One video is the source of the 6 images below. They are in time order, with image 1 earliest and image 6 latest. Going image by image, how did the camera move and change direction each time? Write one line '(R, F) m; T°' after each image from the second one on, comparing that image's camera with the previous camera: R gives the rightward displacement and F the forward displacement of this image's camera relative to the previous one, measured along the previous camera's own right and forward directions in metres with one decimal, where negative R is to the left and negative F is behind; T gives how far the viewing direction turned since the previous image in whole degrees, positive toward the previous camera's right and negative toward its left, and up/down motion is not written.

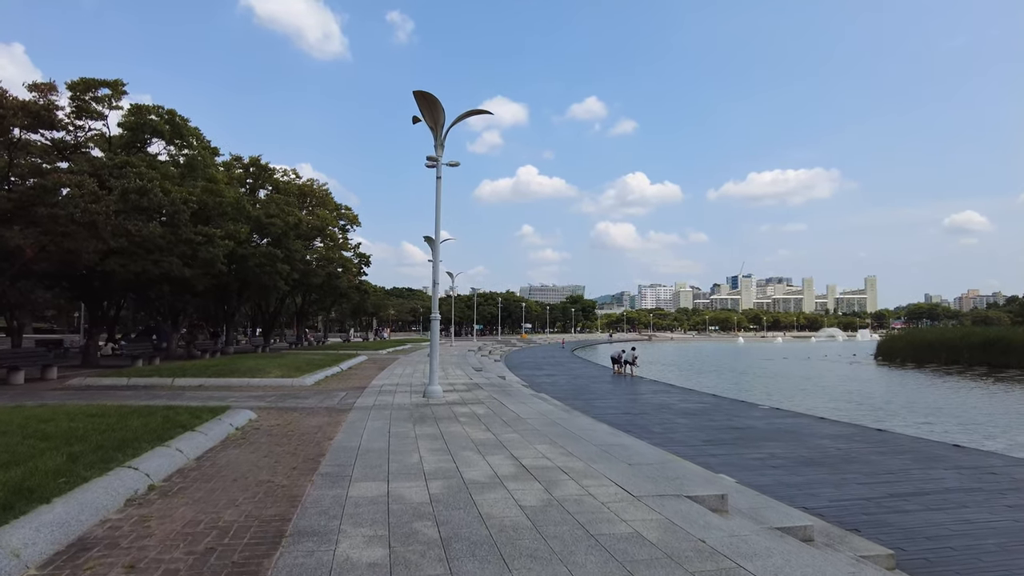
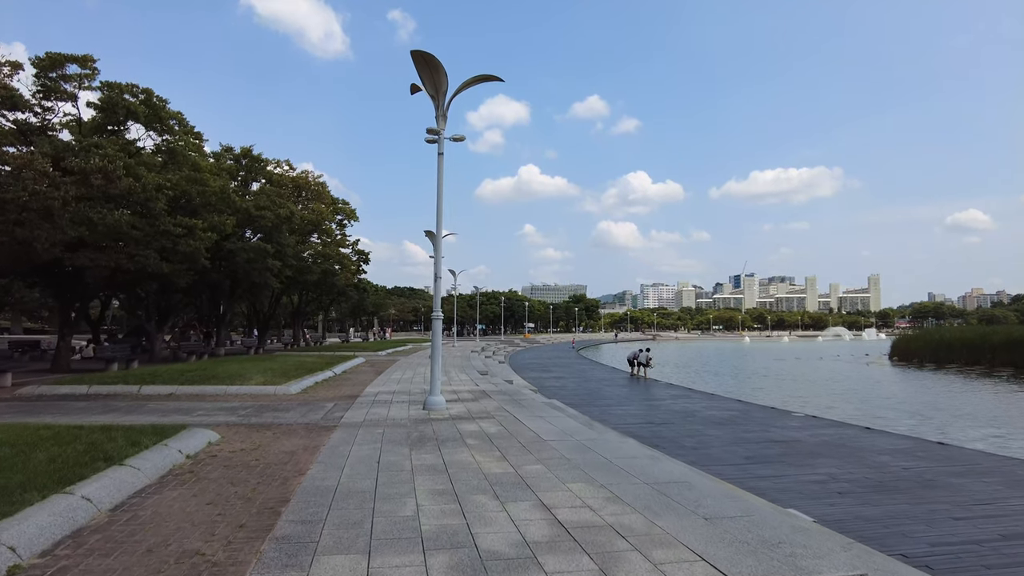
(-0.2, +1.9) m; 0°
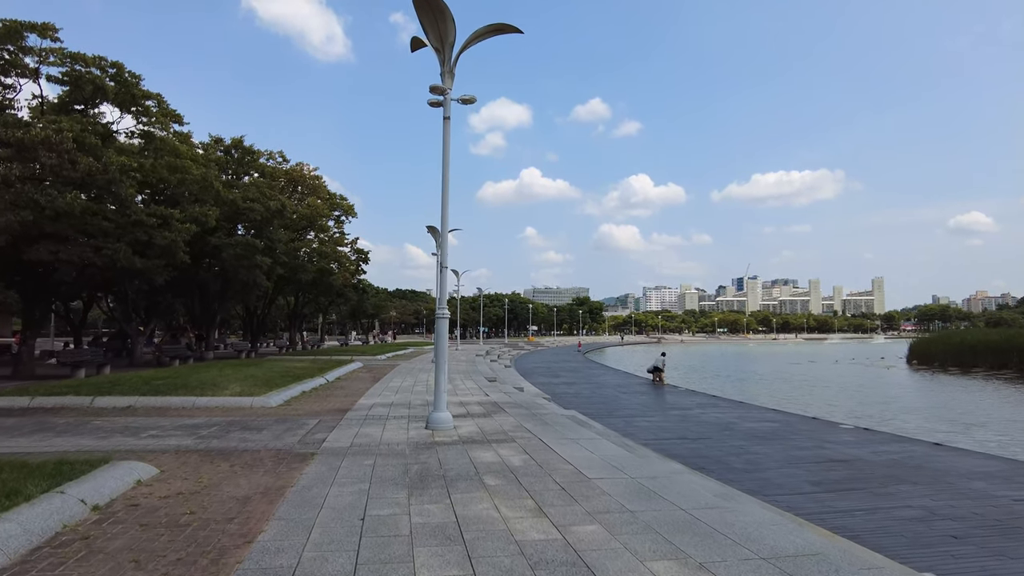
(-0.3, +2.1) m; 0°
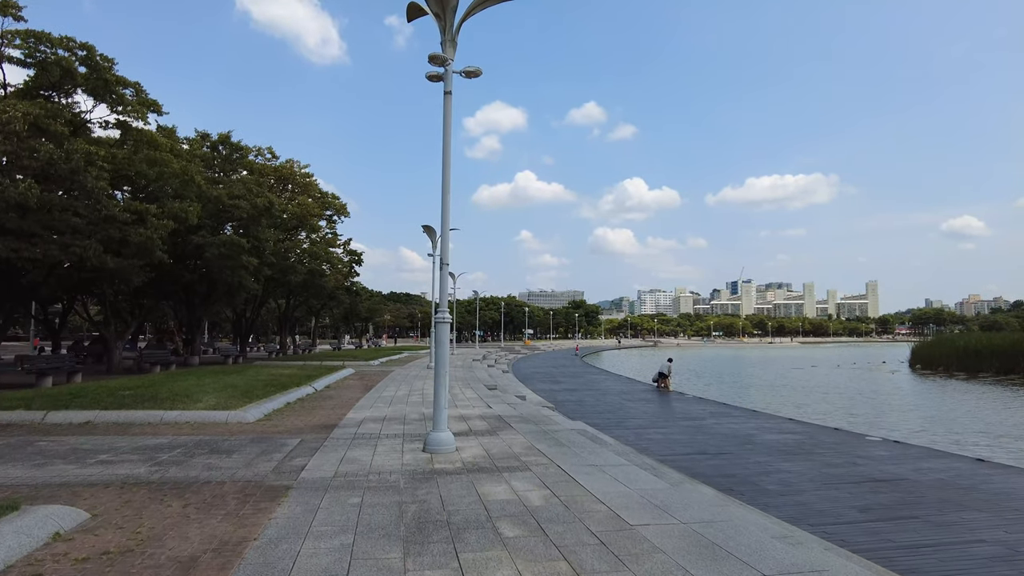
(-0.2, +1.3) m; +1°
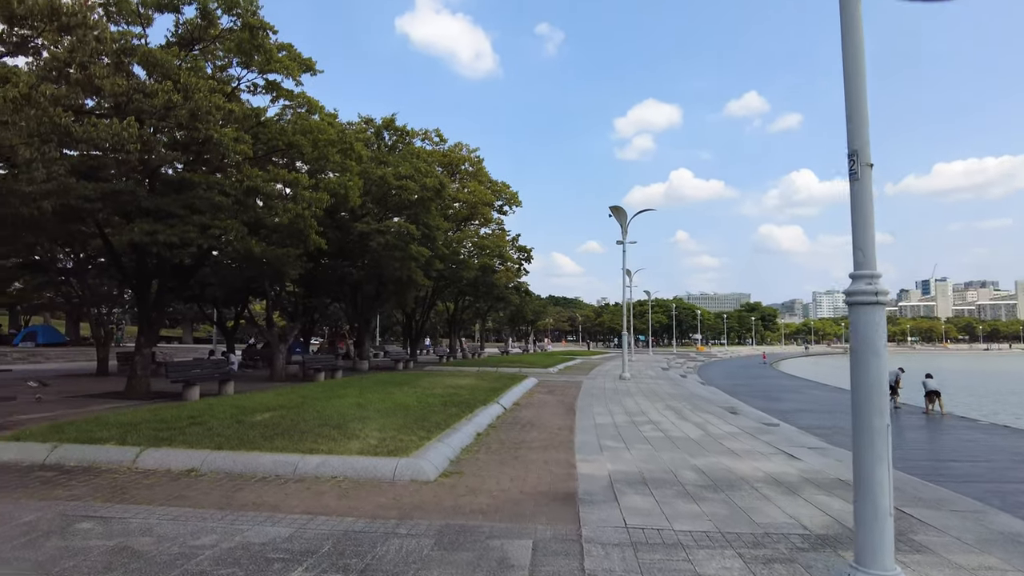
(-2.2, +4.6) m; -15°
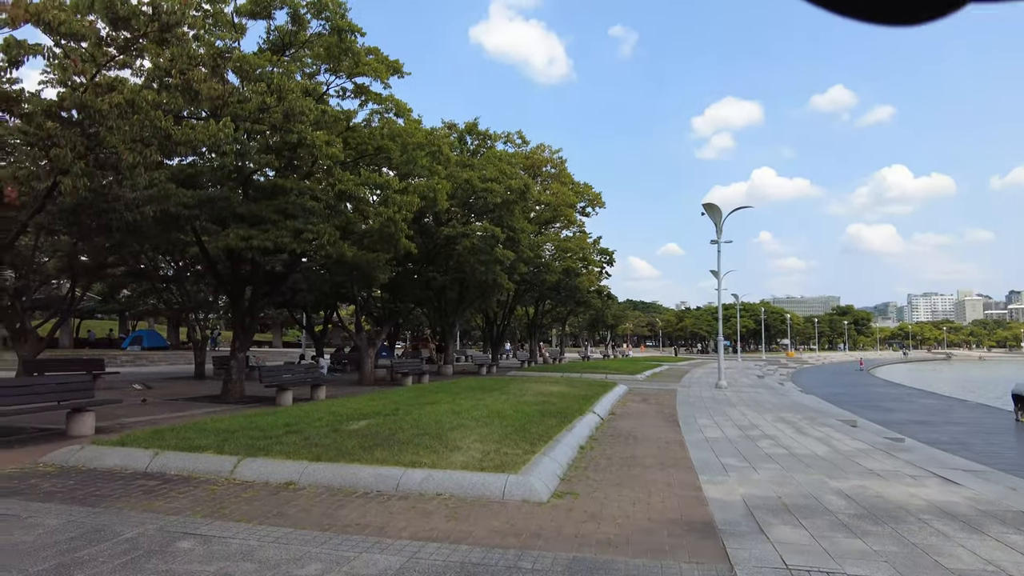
(-0.4, +0.6) m; -7°
